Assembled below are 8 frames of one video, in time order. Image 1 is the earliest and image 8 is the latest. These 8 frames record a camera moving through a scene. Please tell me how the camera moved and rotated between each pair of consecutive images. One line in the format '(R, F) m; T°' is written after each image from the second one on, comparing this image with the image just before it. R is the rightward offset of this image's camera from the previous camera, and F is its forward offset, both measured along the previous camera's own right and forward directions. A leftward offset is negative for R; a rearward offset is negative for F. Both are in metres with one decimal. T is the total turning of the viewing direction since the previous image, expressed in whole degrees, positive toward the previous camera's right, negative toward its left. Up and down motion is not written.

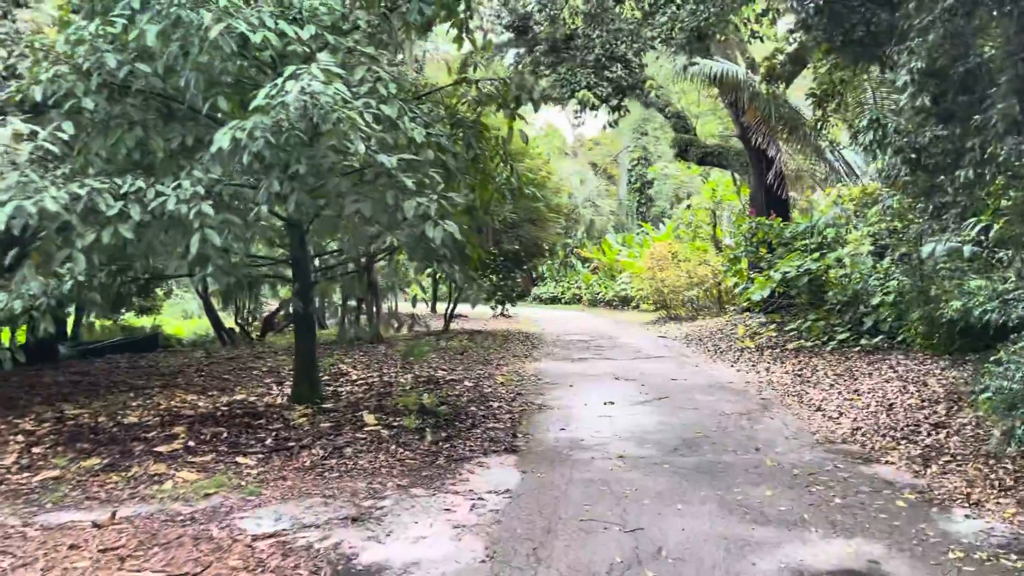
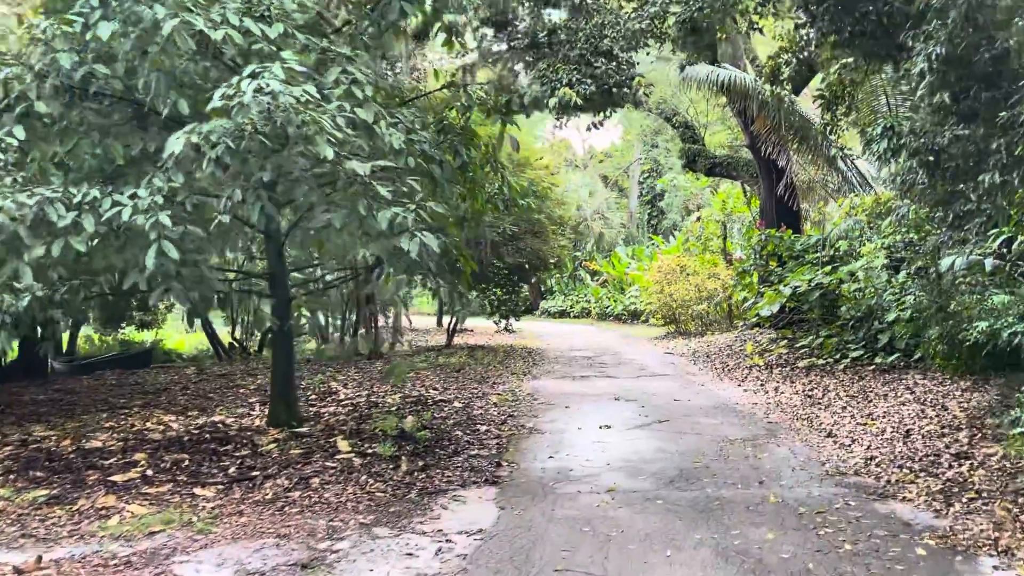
(+0.1, +0.3) m; -1°
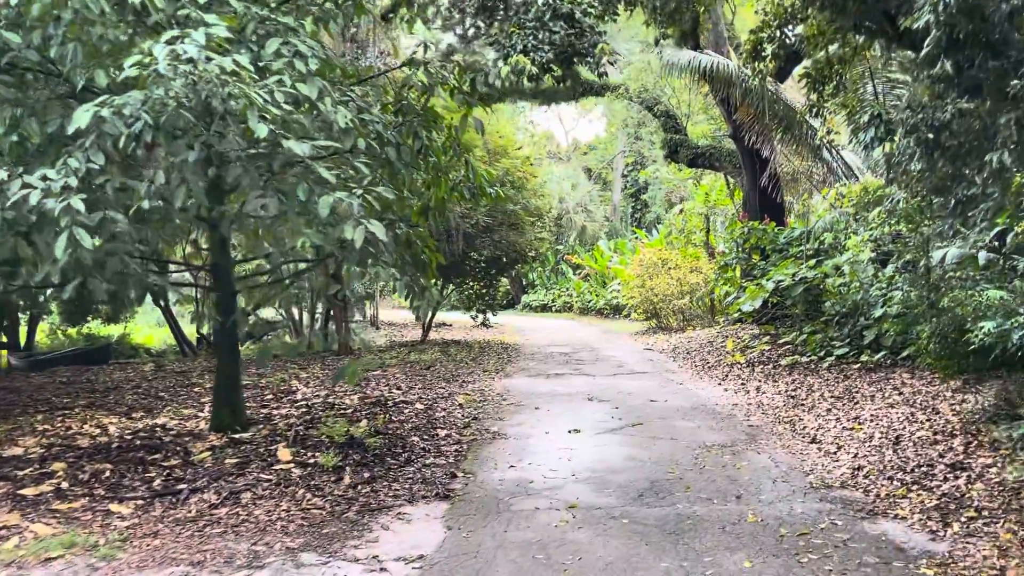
(+0.1, +0.4) m; +1°
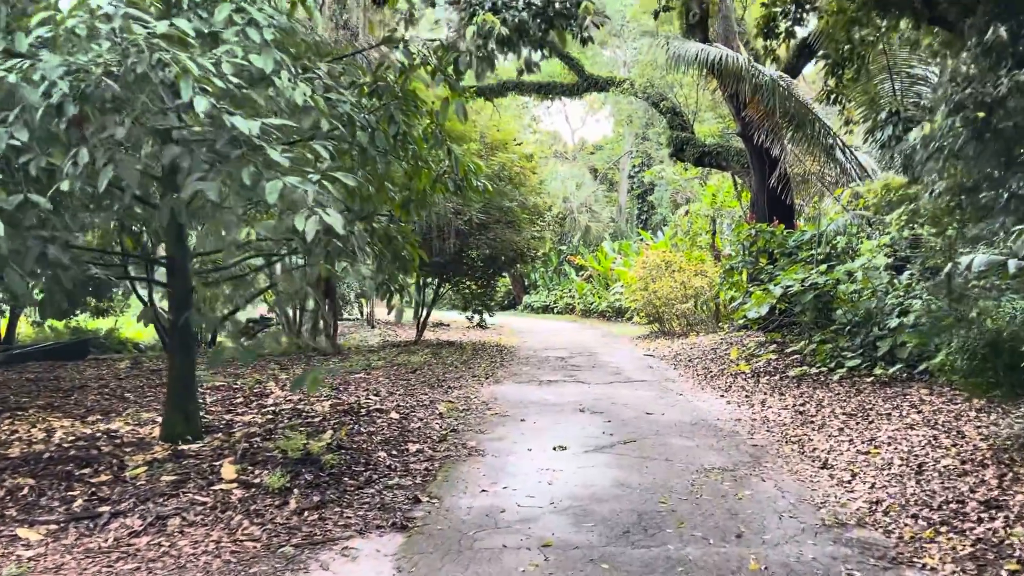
(+0.1, +0.4) m; 0°
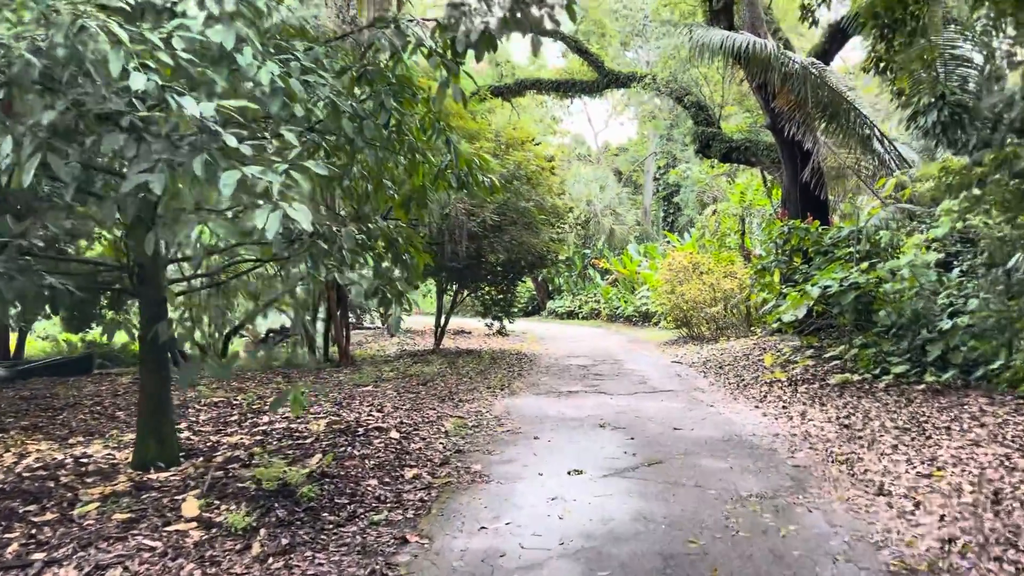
(+0.1, +0.5) m; -2°
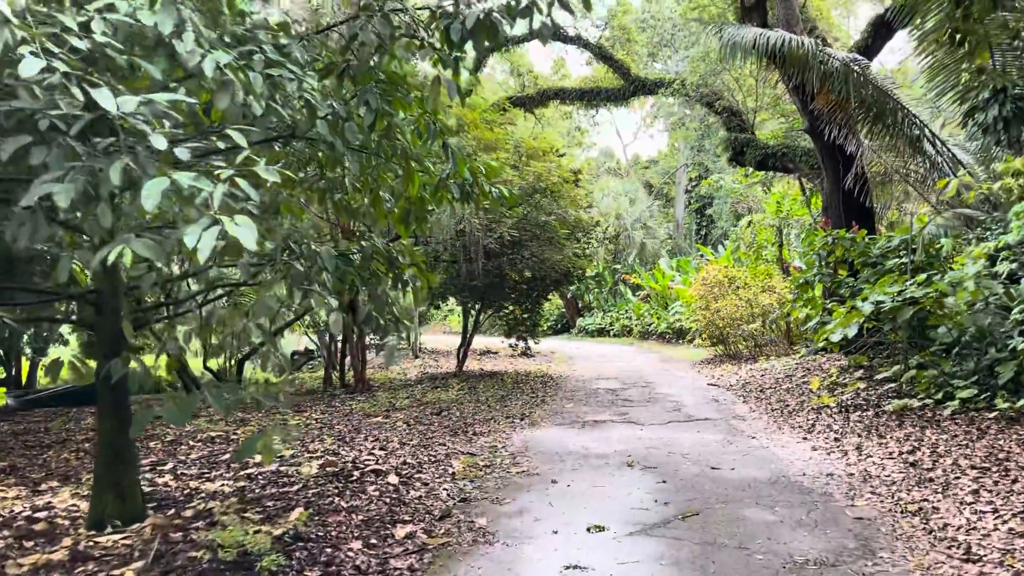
(+0.1, +0.5) m; -2°
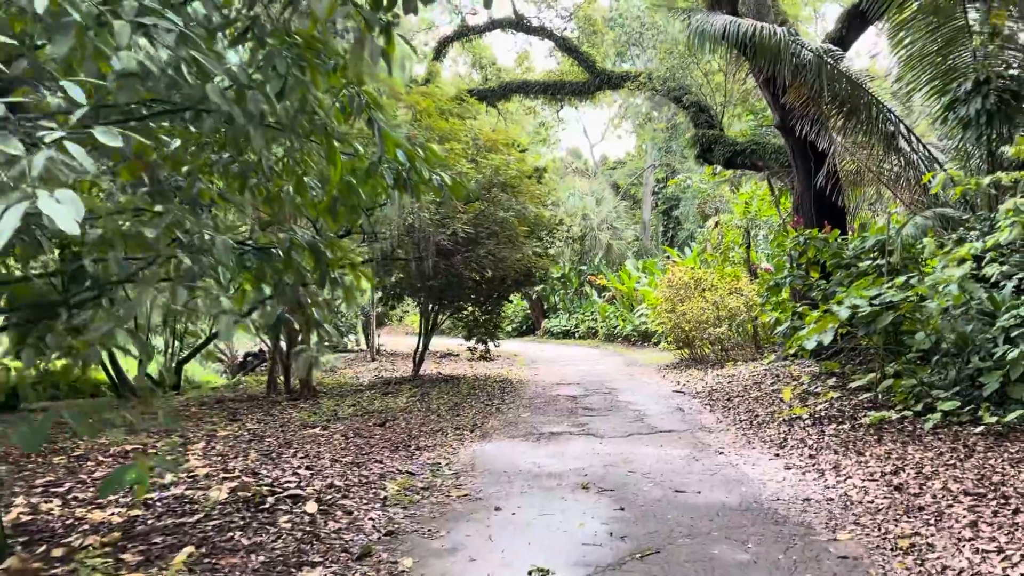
(+0.1, +0.5) m; +2°
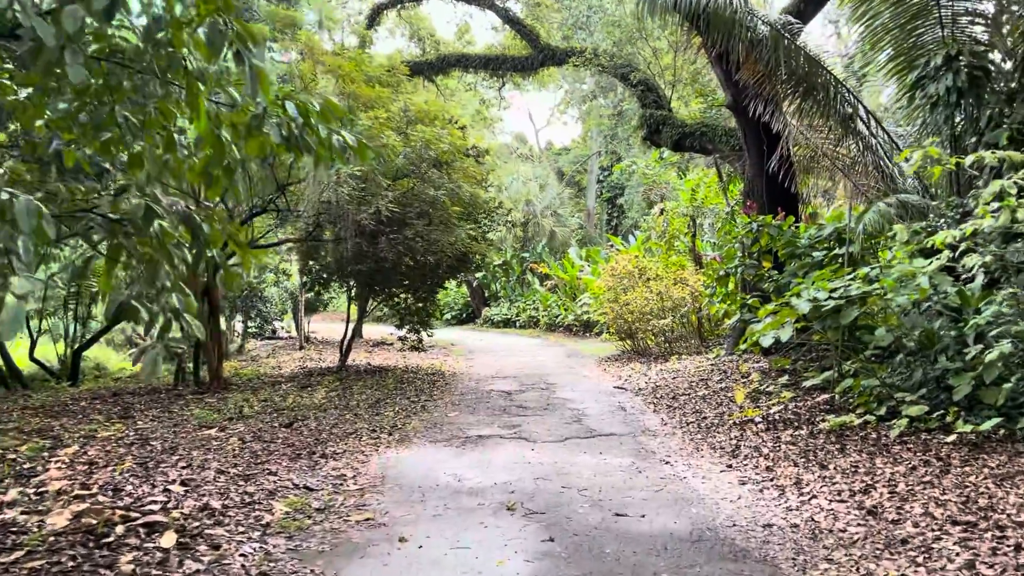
(+0.1, +0.6) m; +4°
